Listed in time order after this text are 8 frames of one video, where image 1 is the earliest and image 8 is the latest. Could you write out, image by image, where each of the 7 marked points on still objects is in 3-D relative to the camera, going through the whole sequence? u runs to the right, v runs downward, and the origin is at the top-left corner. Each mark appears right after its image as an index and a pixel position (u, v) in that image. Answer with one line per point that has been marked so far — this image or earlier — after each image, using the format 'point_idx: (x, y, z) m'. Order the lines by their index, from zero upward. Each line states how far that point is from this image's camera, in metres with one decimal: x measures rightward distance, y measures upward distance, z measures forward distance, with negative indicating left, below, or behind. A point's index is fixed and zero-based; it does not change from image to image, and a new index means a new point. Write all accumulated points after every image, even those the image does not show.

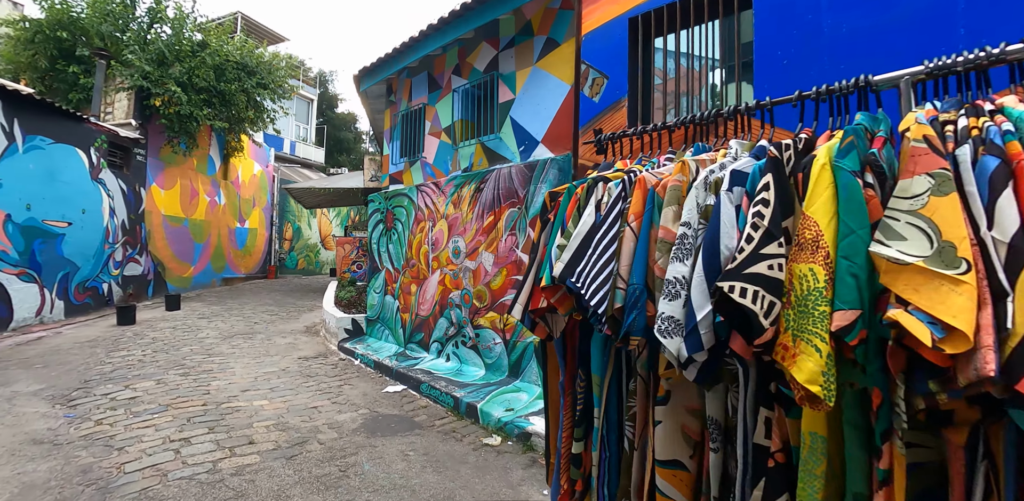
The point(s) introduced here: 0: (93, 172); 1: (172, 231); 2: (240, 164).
0: (-9.1, +1.6, +10.7) m
1: (-9.8, +0.6, +14.2) m
2: (-10.0, +3.1, +18.2) m
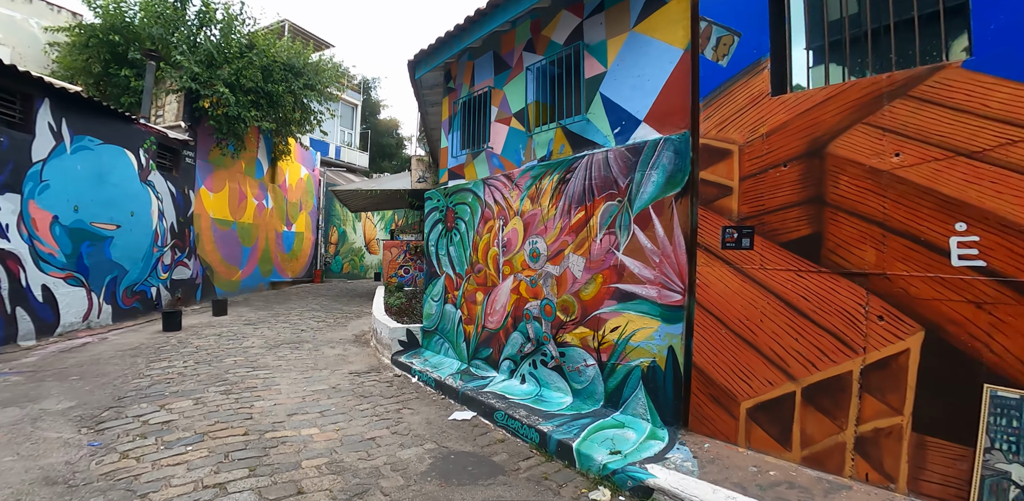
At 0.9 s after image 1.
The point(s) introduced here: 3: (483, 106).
0: (-7.8, +1.6, +10.4) m
1: (-8.2, +0.5, +13.9) m
2: (-8.2, +3.0, +17.9) m
3: (-0.4, +1.9, +6.5) m
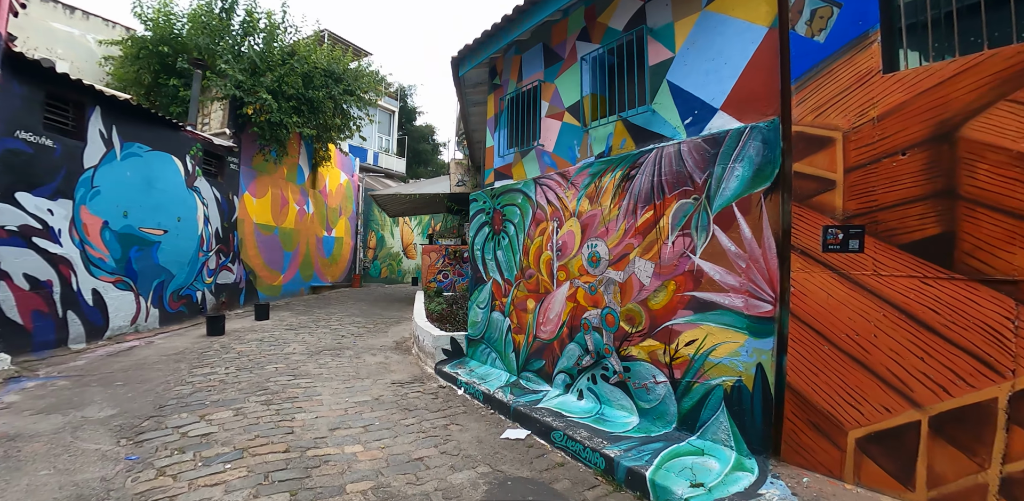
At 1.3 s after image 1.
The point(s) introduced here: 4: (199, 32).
0: (-6.9, +1.5, +10.5) m
1: (-7.1, +0.3, +14.0) m
2: (-6.8, +2.8, +18.0) m
3: (+0.2, +1.8, +6.1) m
4: (-7.9, +5.5, +12.4) m
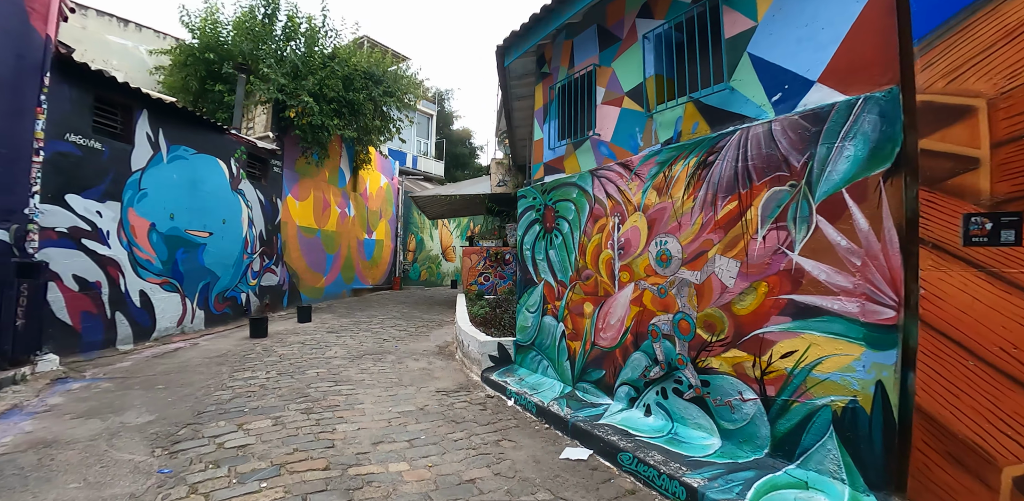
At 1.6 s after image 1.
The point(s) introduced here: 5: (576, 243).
0: (-6.0, +1.4, +10.5) m
1: (-5.9, +0.3, +14.1) m
2: (-5.3, +2.7, +18.0) m
3: (+0.8, +1.8, +5.6) m
4: (-6.8, +5.4, +12.5) m
5: (+0.7, +0.1, +5.1) m
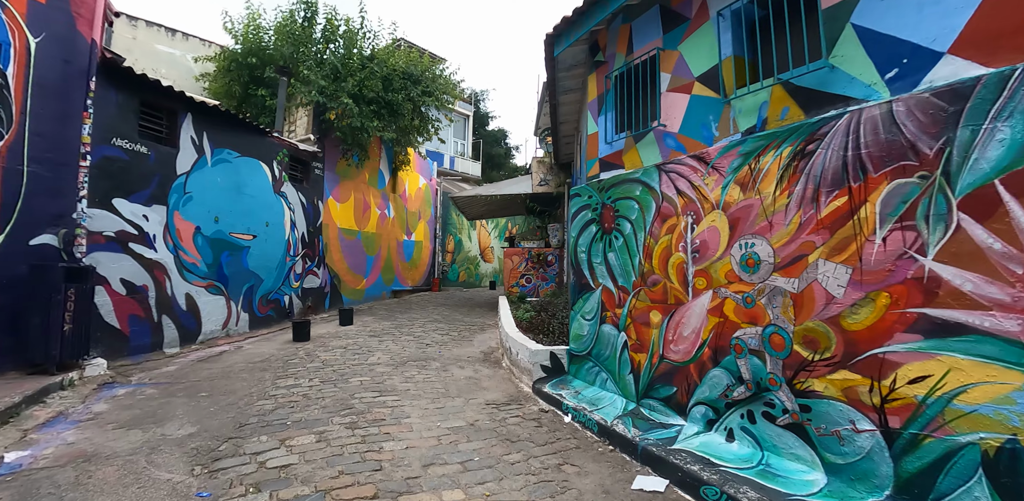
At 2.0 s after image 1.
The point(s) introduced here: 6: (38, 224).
0: (-5.0, +1.4, +10.5) m
1: (-4.7, +0.2, +14.0) m
2: (-3.8, +2.7, +17.9) m
3: (+1.4, +1.8, +5.1) m
4: (-5.8, +5.4, +12.5) m
5: (+1.2, 0.0, +4.7) m
6: (-5.7, +0.3, +6.0) m
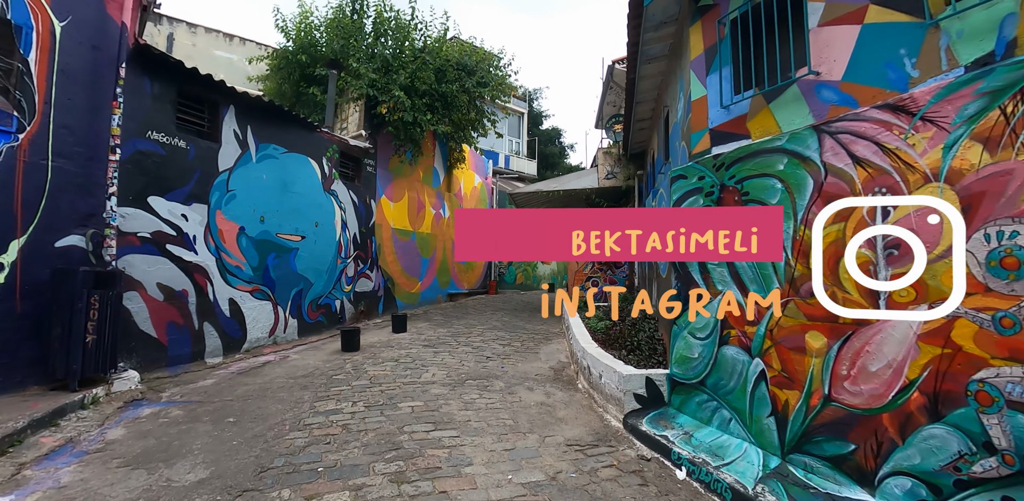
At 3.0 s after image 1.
0: (-3.7, +1.4, +9.8) m
1: (-3.0, +0.2, +13.3) m
2: (-1.7, +2.6, +17.1) m
3: (+2.1, +1.8, +3.8) m
4: (-4.3, +5.3, +12.0) m
5: (+1.9, +0.1, +3.4) m
6: (-4.9, +0.3, +5.4) m
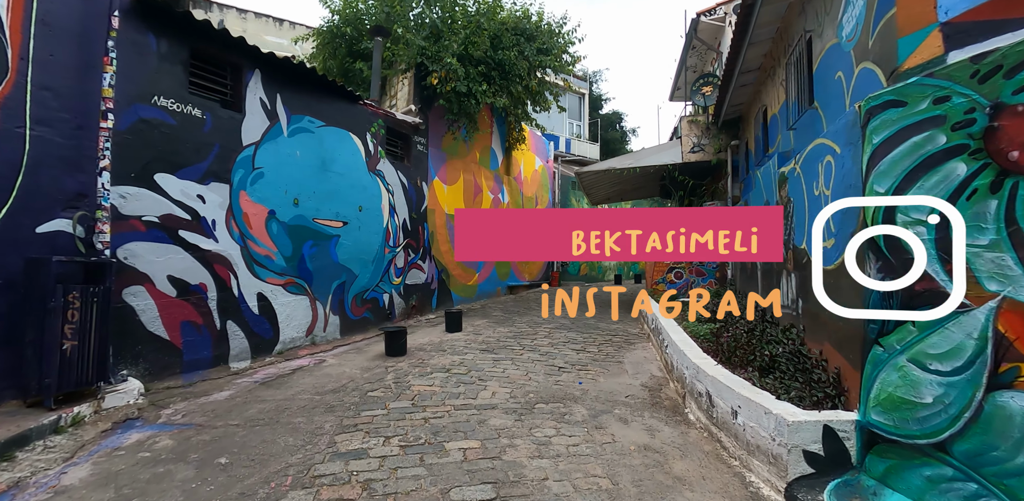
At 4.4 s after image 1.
0: (-2.5, +1.6, +8.7) m
1: (-1.4, +0.5, +12.1) m
2: (+0.3, +3.0, +15.7) m
3: (+2.6, +2.0, +2.0) m
4: (-2.8, +5.6, +10.8) m
5: (+2.3, +0.2, +1.6) m
6: (-4.2, +0.4, +4.4) m
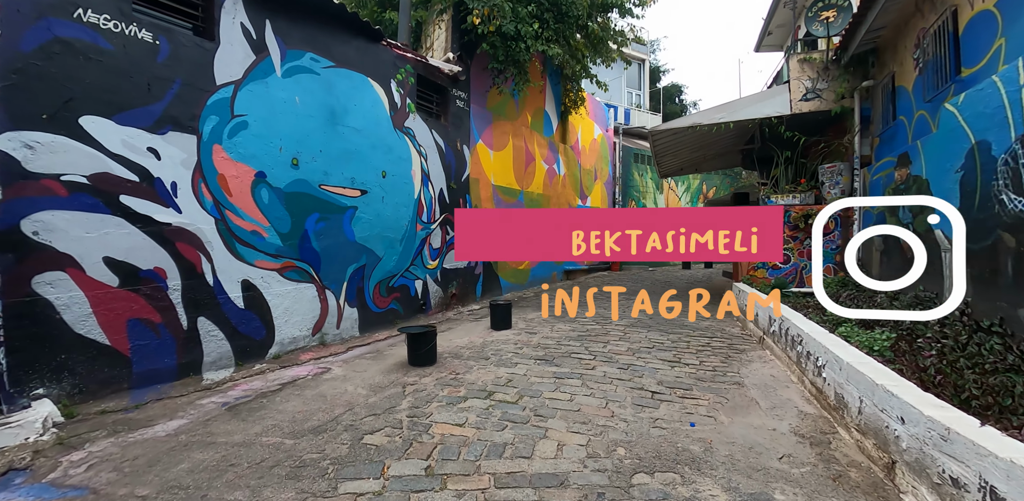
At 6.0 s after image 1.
0: (-1.7, +1.9, +7.0) m
1: (-0.2, +0.9, +10.3) m
2: (+1.8, +3.6, +13.6) m
3: (+2.7, +2.1, -0.1) m
4: (-1.8, +6.0, +9.0) m
5: (+2.4, +0.3, -0.5) m
6: (-3.7, +0.6, +3.0) m
